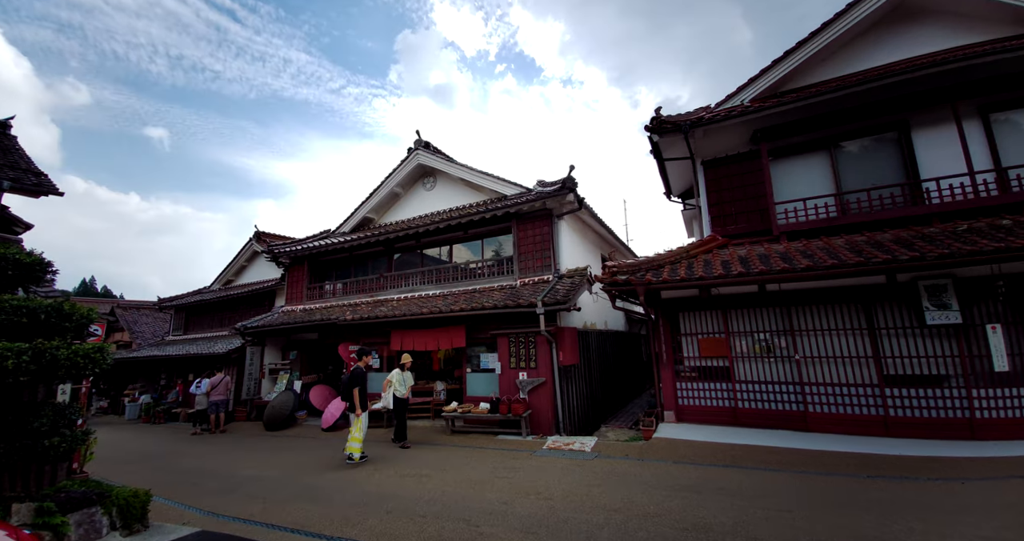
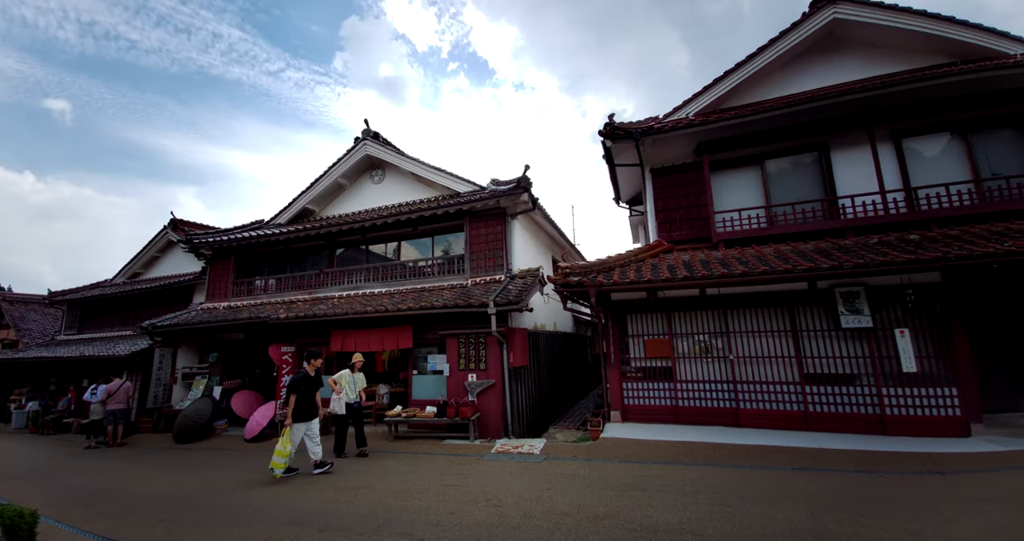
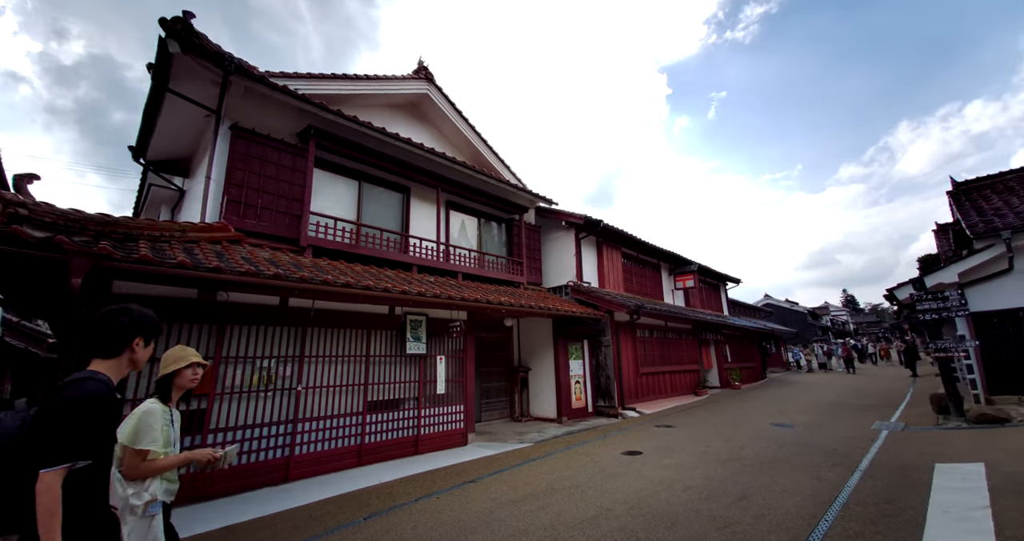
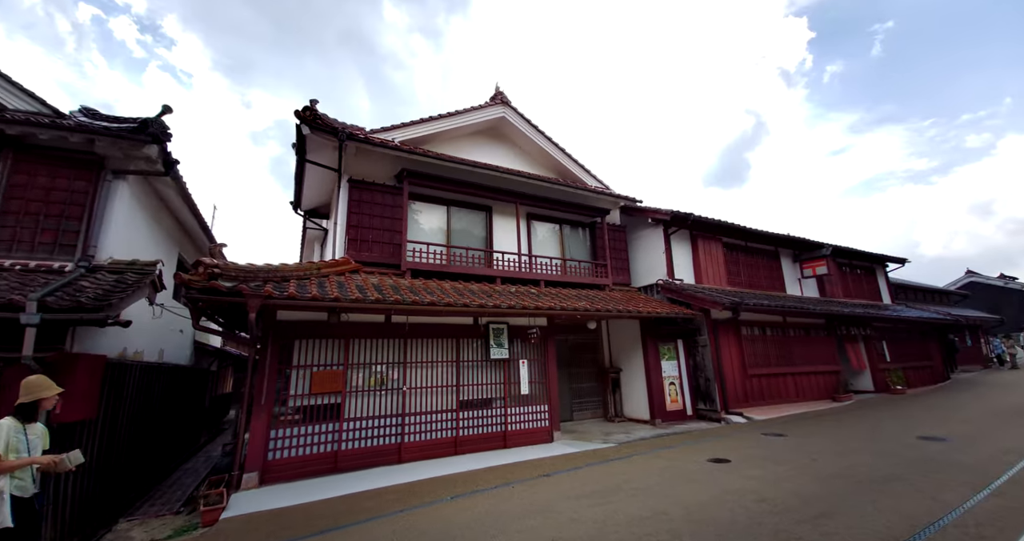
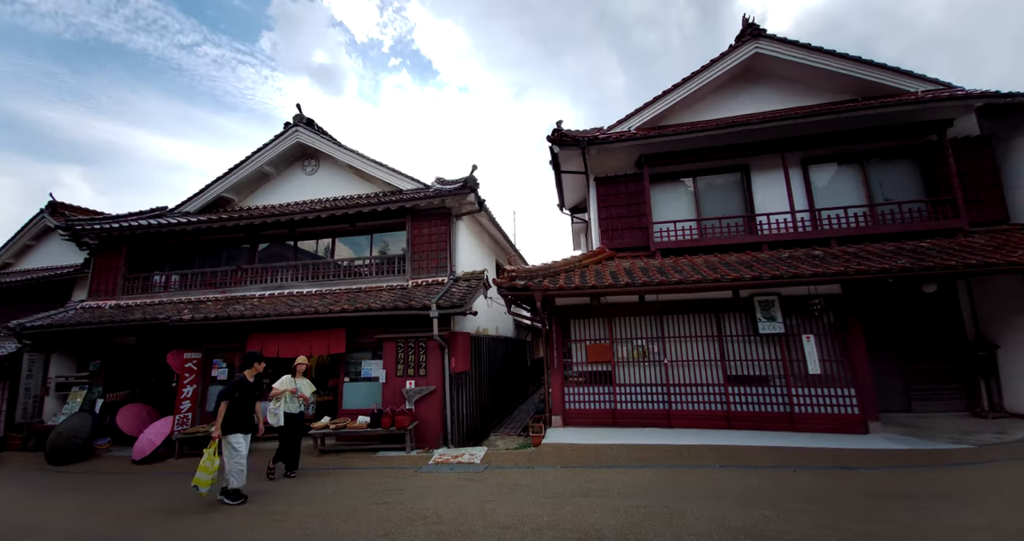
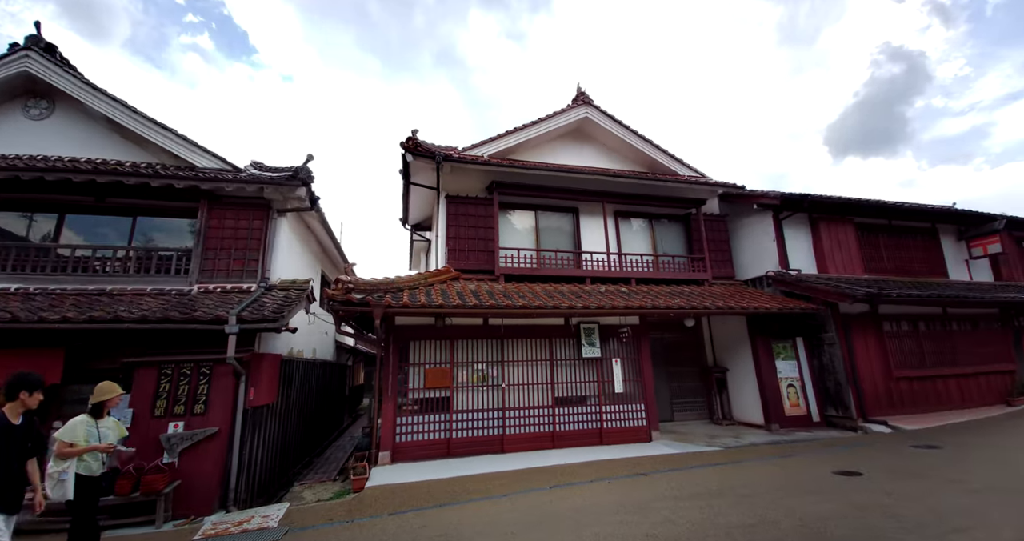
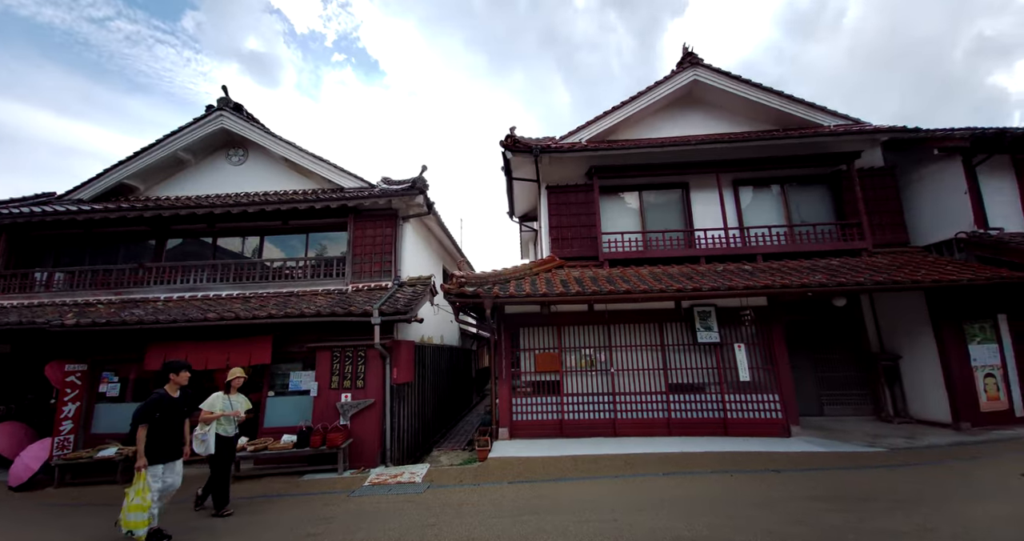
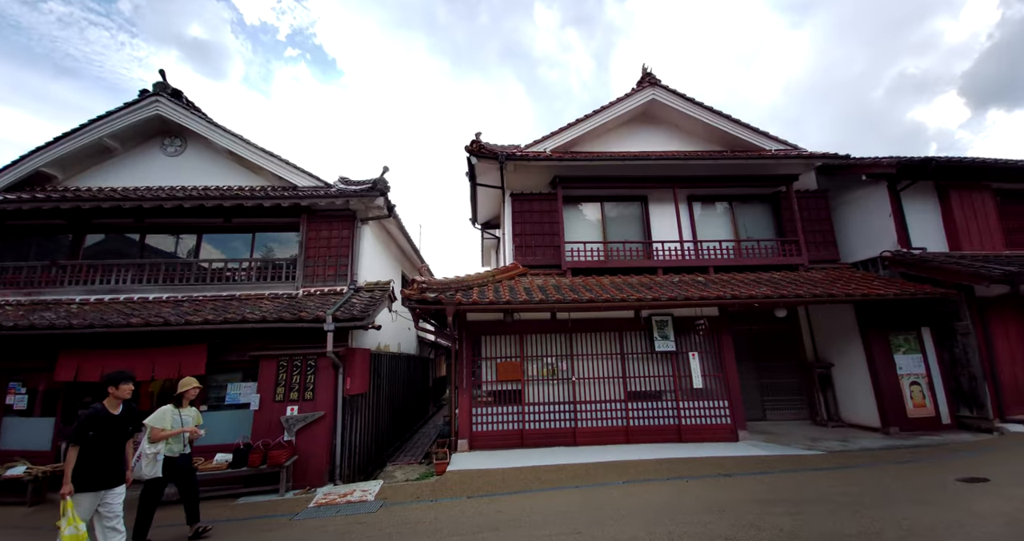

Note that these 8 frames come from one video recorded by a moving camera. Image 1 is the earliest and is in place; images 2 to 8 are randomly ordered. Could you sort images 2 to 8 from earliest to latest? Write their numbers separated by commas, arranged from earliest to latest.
2, 5, 7, 8, 6, 4, 3
